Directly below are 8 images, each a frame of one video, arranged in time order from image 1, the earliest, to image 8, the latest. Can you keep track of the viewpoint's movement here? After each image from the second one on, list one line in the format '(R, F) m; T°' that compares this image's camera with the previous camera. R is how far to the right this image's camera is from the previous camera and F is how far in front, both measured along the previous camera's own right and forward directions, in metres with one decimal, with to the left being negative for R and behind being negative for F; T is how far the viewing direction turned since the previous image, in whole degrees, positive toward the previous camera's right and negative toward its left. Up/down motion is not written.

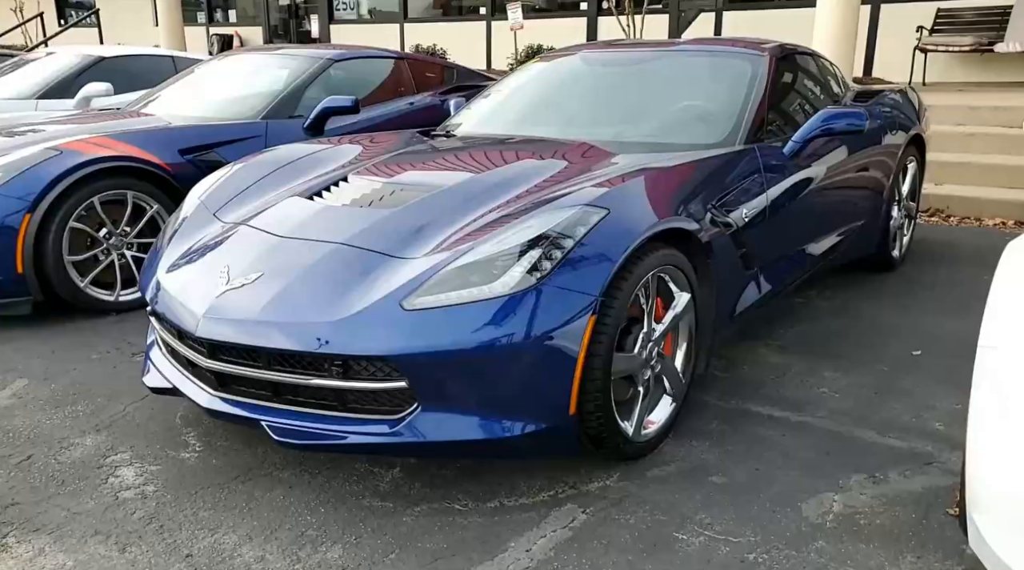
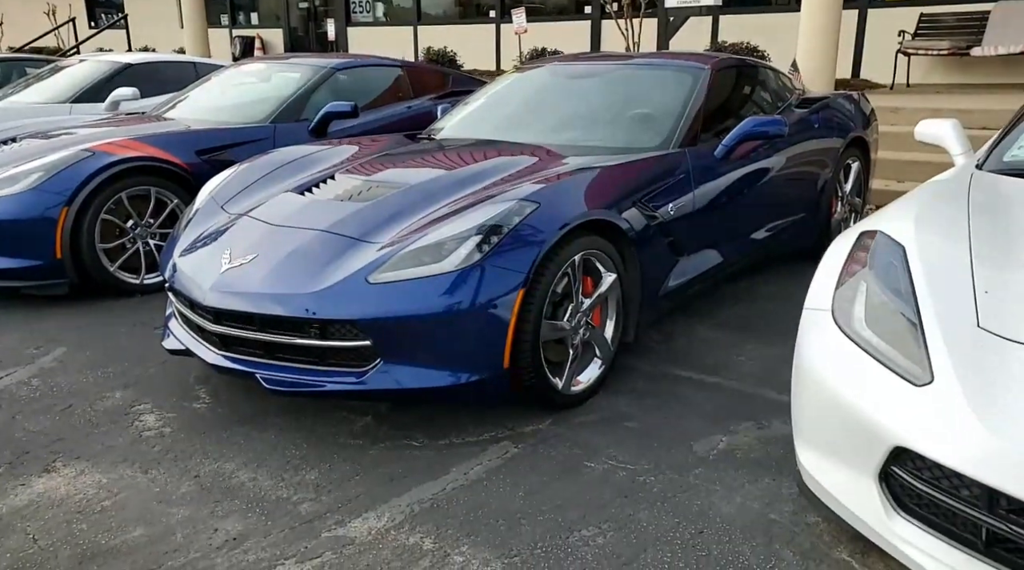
(+0.3, -0.5) m; -2°
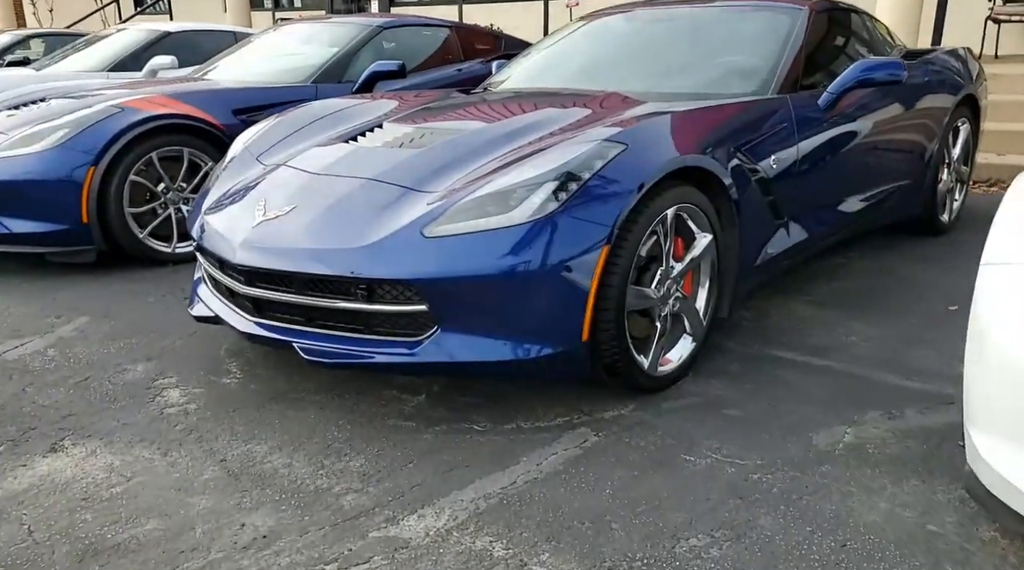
(-0.1, +0.4) m; -3°
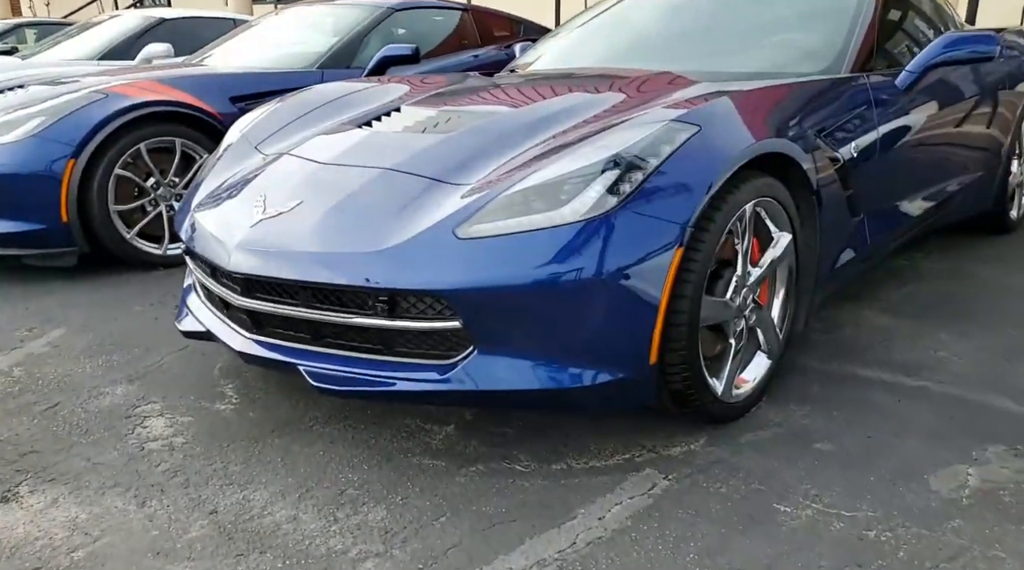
(-0.1, +0.4) m; 0°
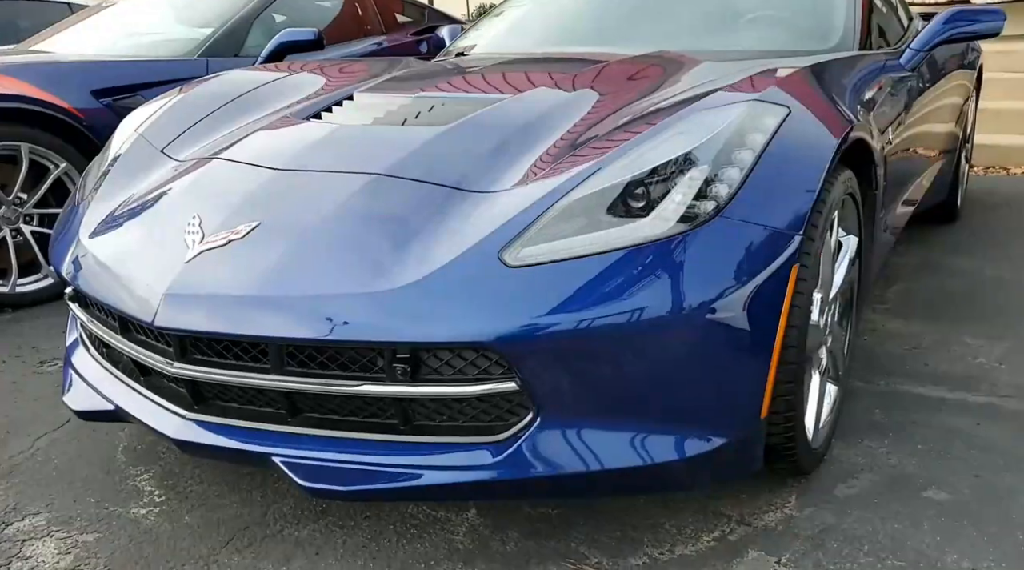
(-0.4, +0.6) m; +10°
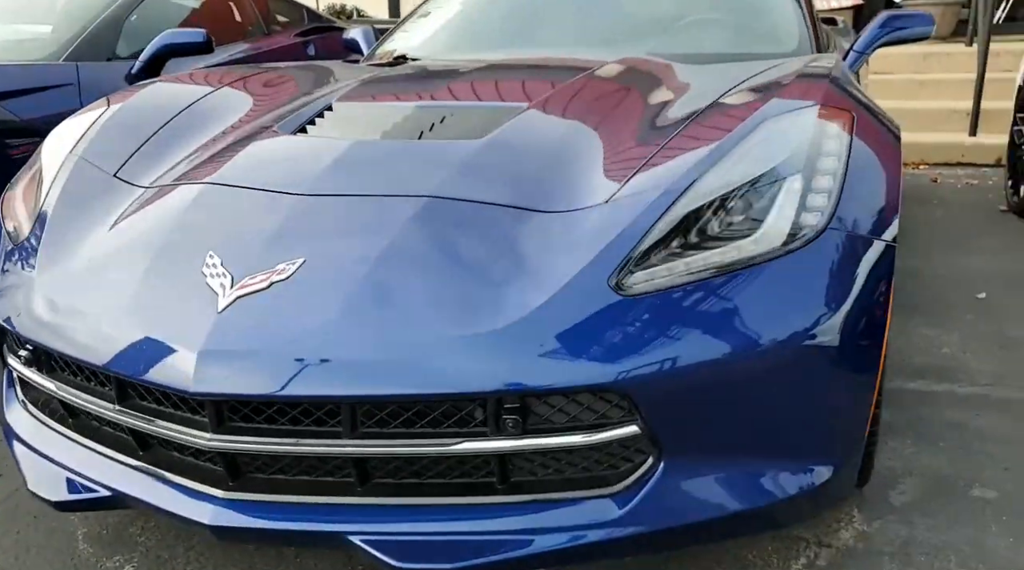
(-0.4, +0.2) m; +11°
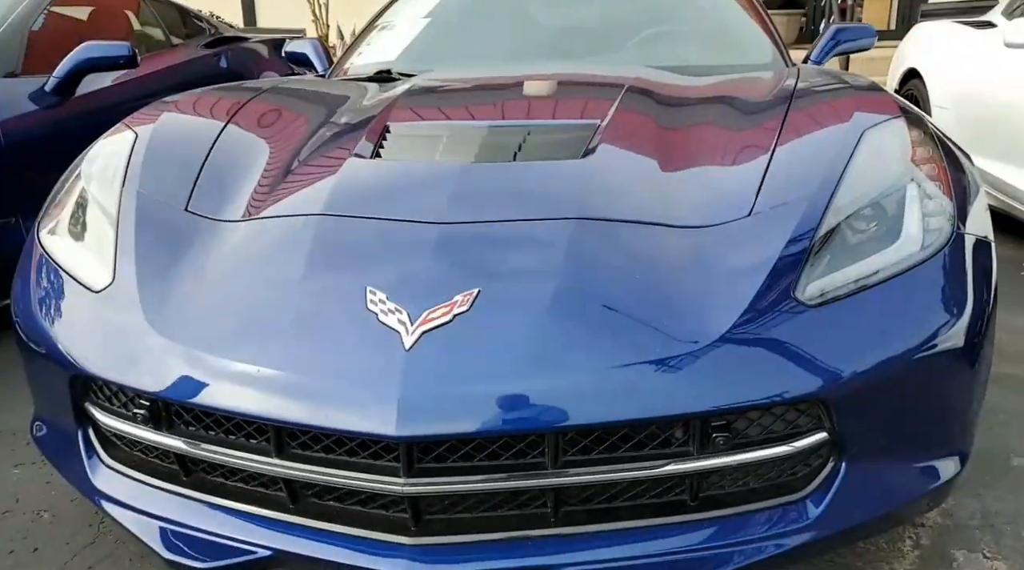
(-0.5, +0.1) m; +10°
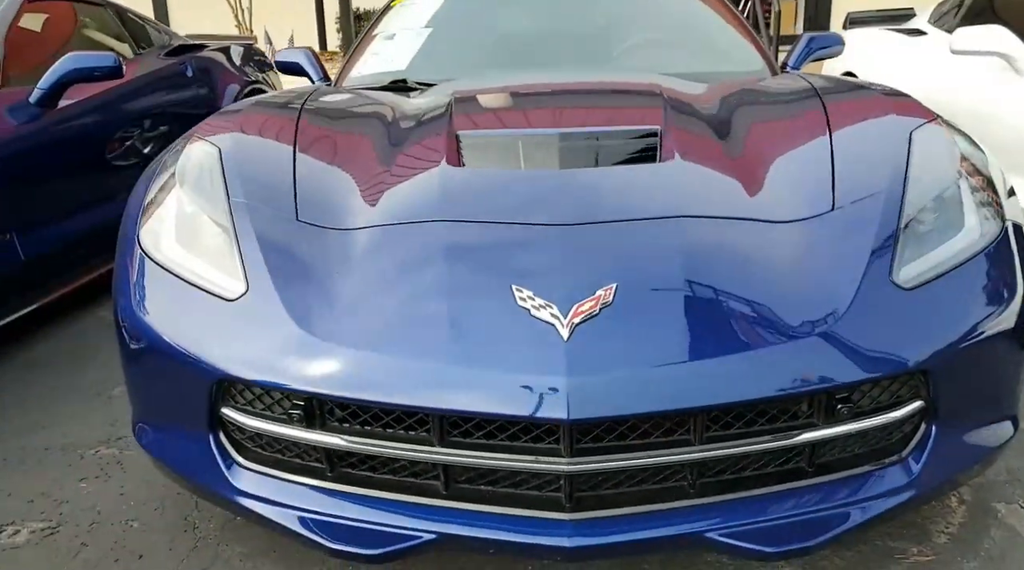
(-0.4, -0.1) m; +6°
